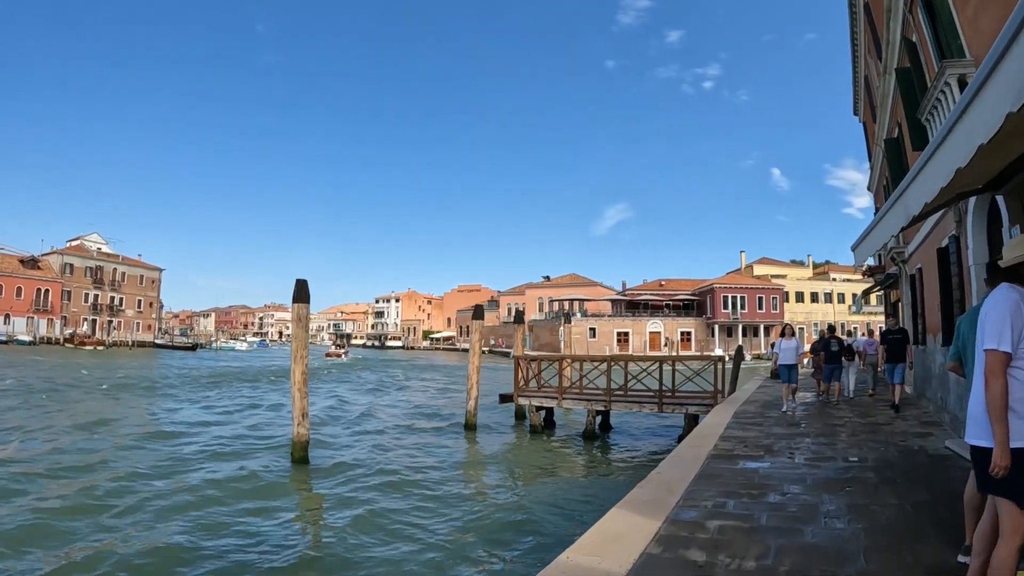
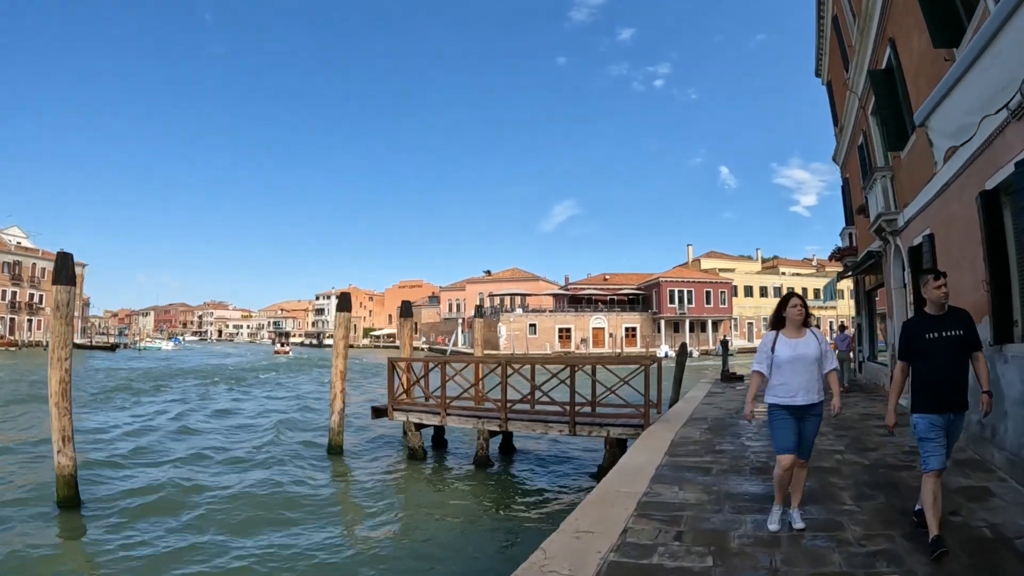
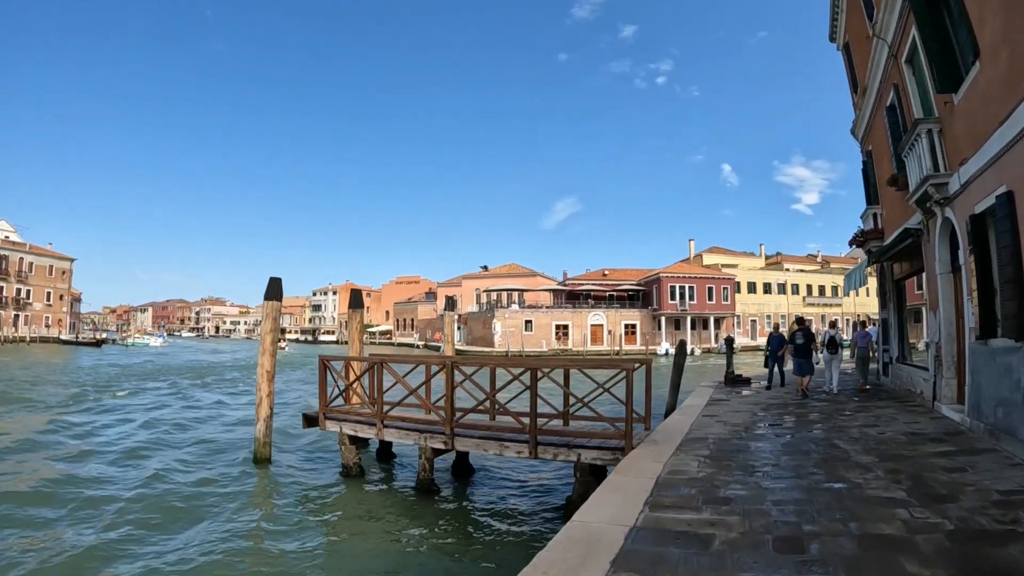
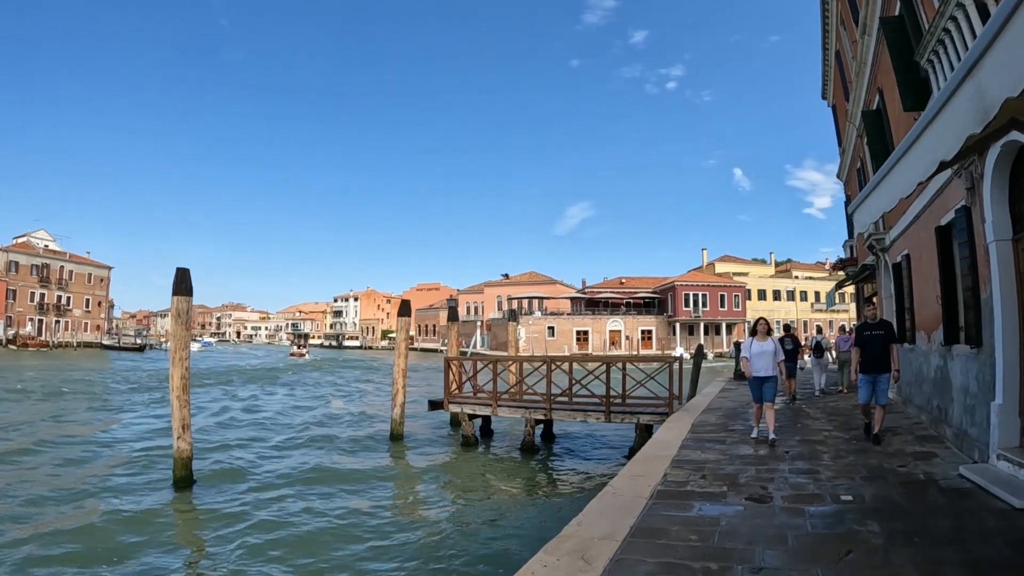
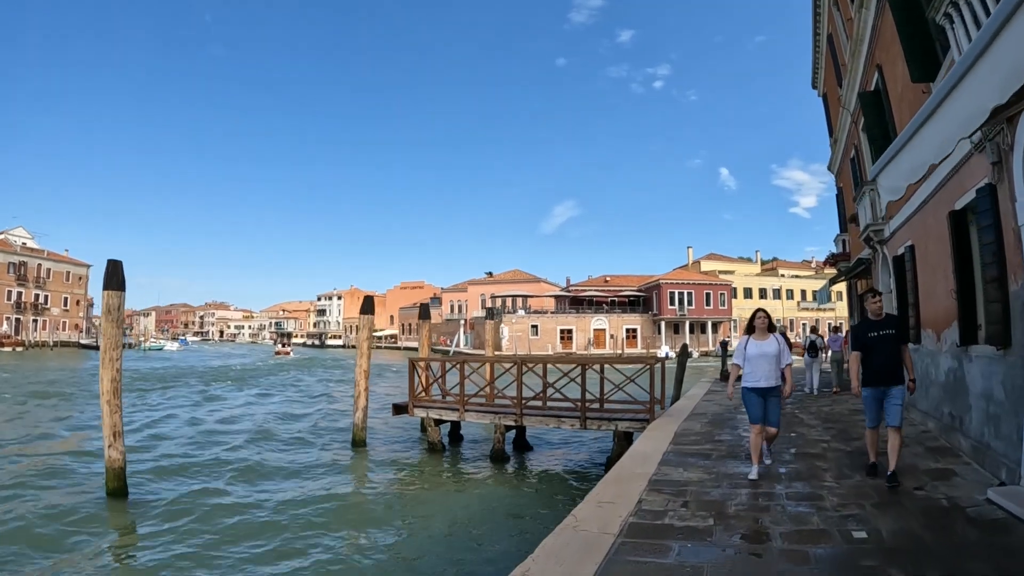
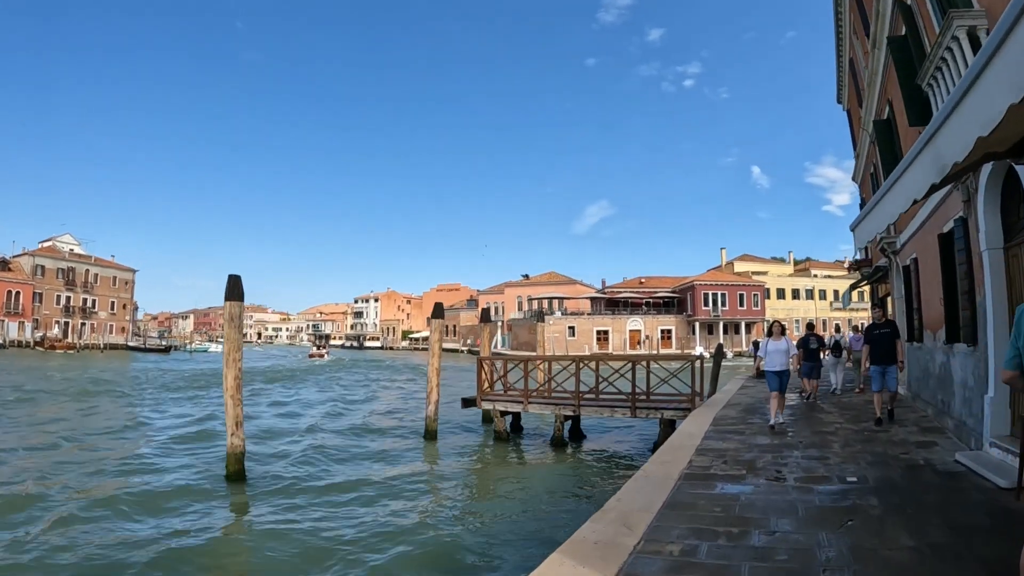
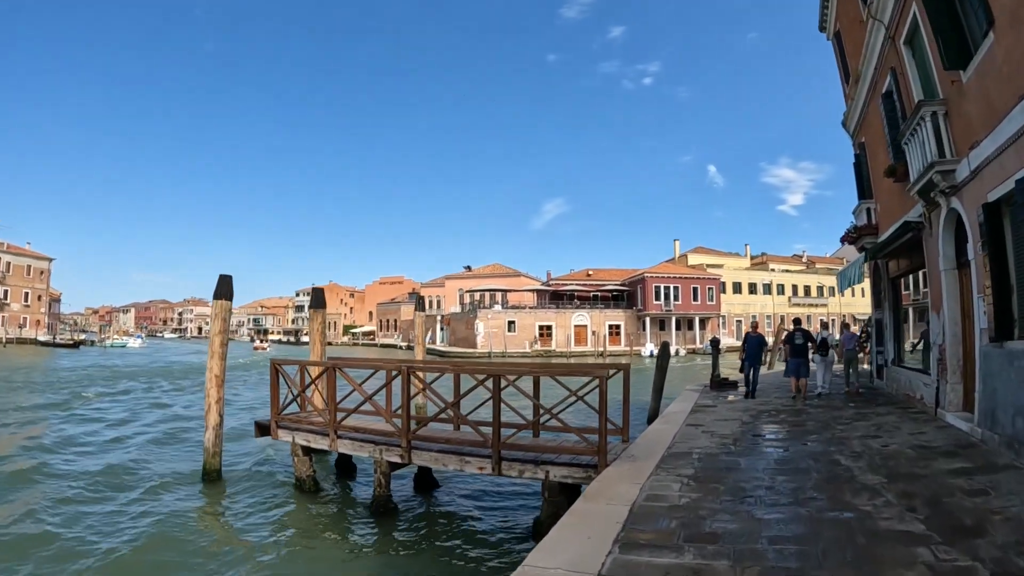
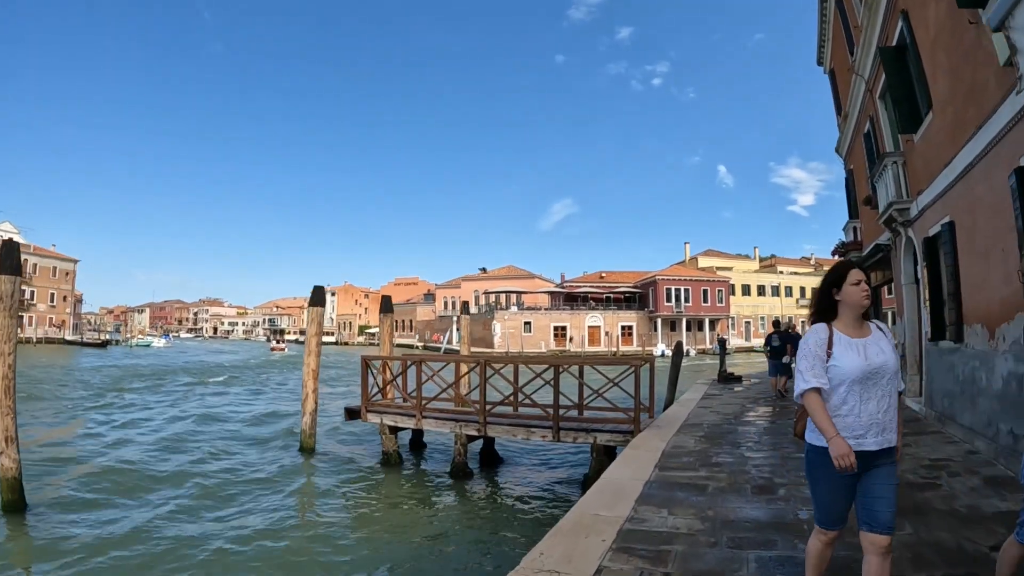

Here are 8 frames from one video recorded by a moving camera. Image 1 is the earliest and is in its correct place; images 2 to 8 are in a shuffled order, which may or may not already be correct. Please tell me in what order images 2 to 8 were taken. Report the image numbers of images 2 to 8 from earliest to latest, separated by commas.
6, 4, 5, 2, 8, 3, 7
